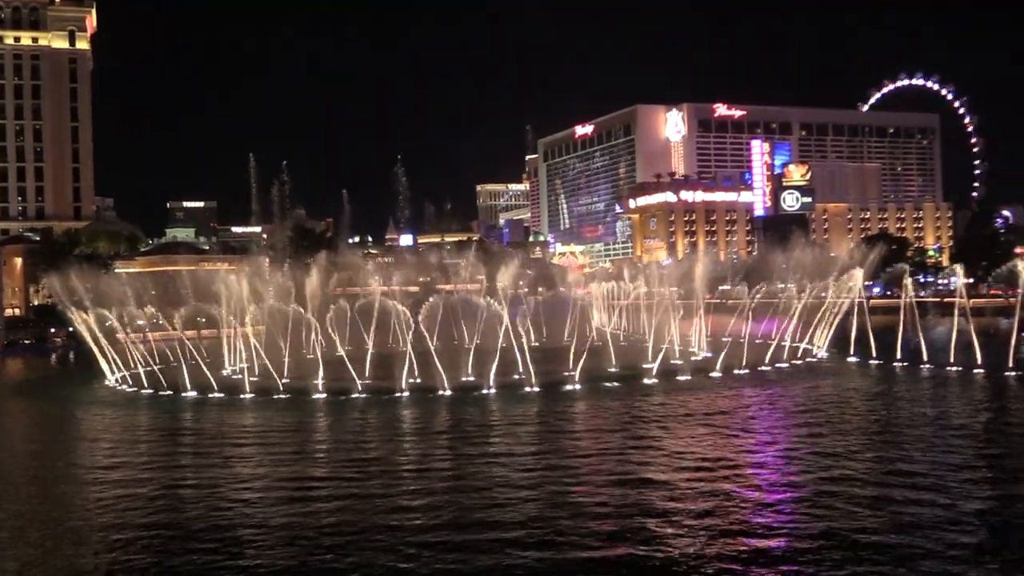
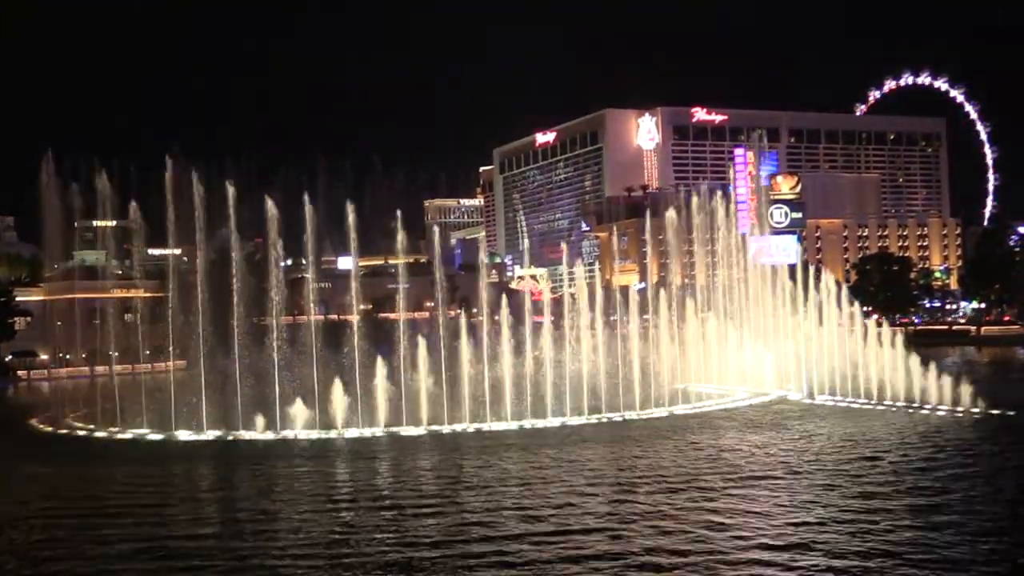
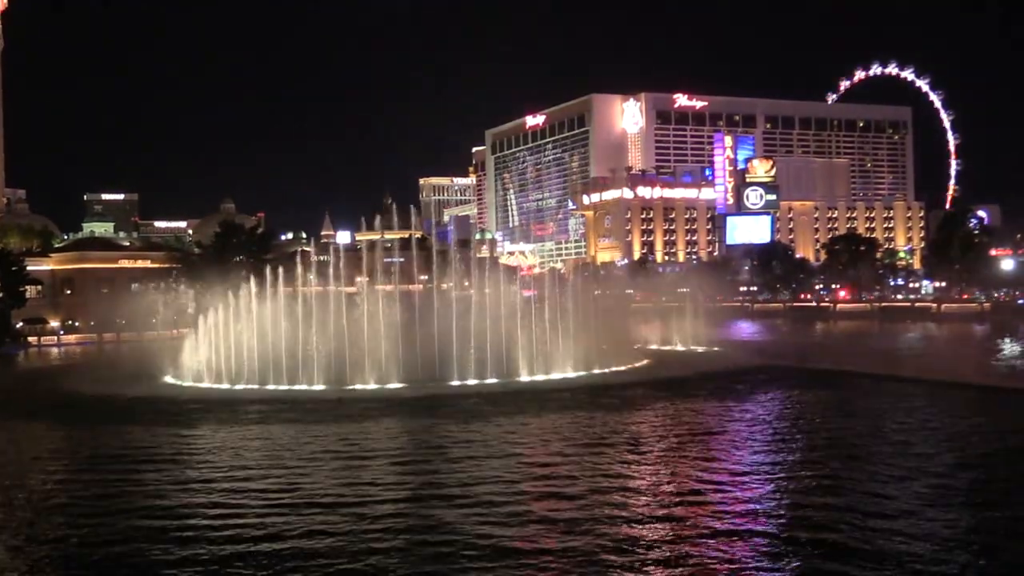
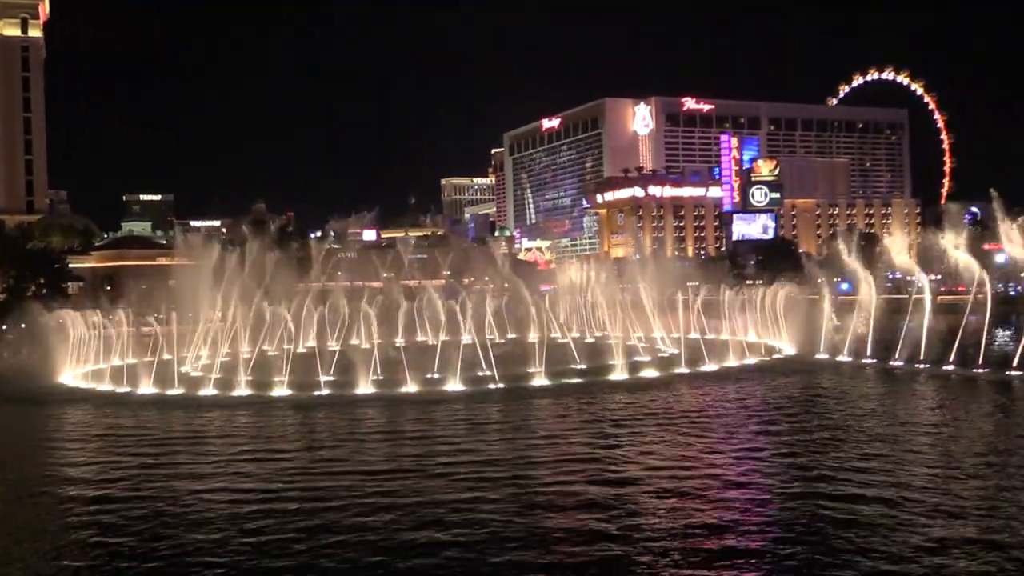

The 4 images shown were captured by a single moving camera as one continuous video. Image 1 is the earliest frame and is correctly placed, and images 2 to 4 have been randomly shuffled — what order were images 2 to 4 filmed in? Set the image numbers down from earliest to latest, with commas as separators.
4, 3, 2
